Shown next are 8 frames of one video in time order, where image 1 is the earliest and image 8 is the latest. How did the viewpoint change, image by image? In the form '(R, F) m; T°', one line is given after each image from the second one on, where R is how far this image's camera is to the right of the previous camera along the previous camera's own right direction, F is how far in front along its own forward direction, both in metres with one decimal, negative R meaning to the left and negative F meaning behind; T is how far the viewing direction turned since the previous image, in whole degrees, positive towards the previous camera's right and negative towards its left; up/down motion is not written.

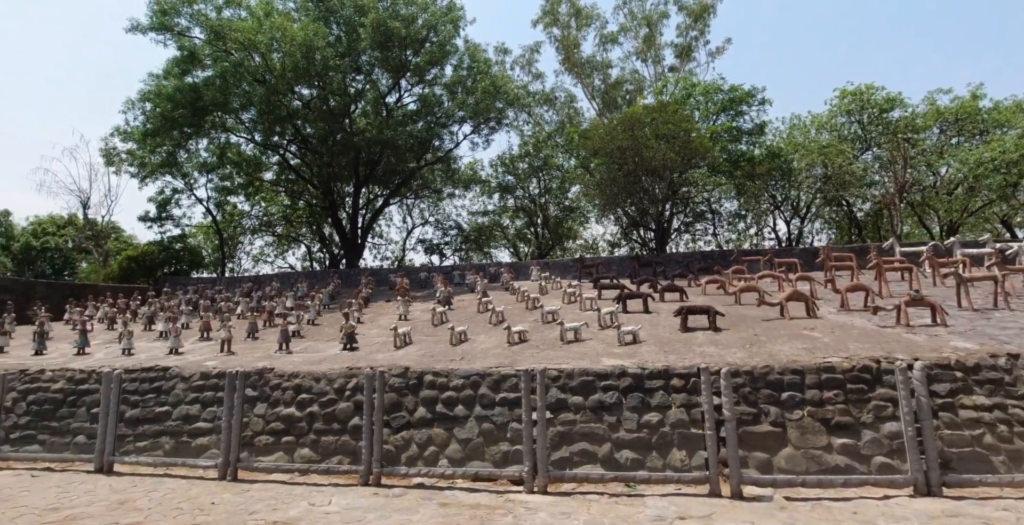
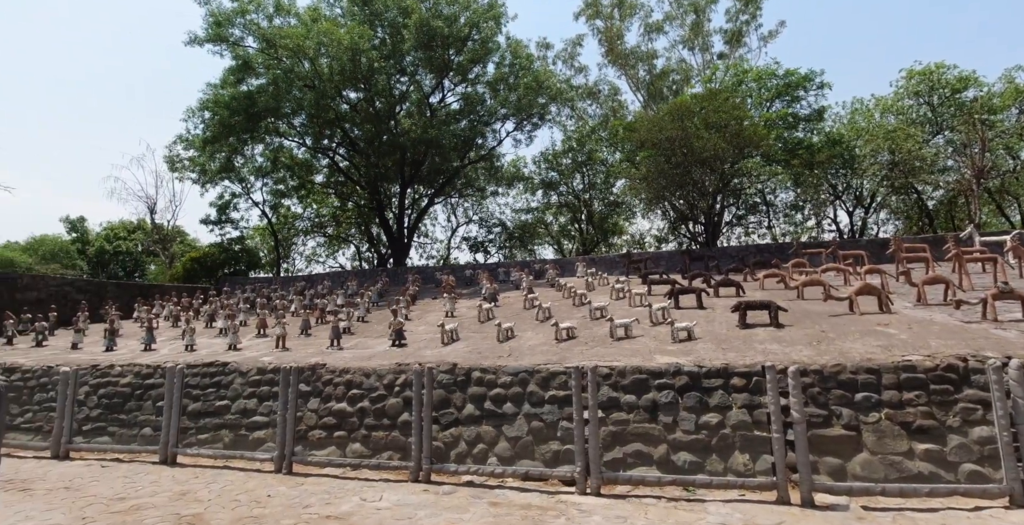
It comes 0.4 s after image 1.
(0.0, +0.1) m; -5°
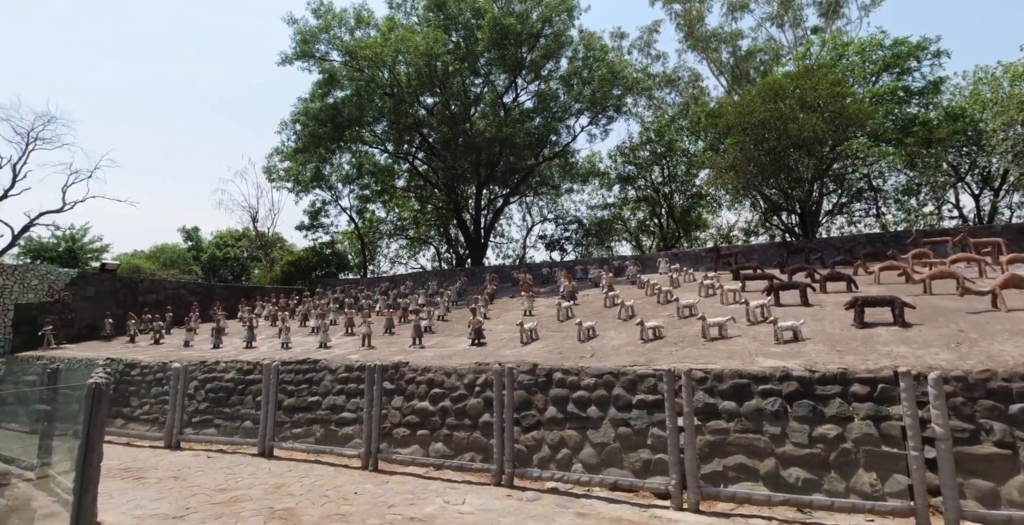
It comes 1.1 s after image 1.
(-0.1, +0.3) m; -8°
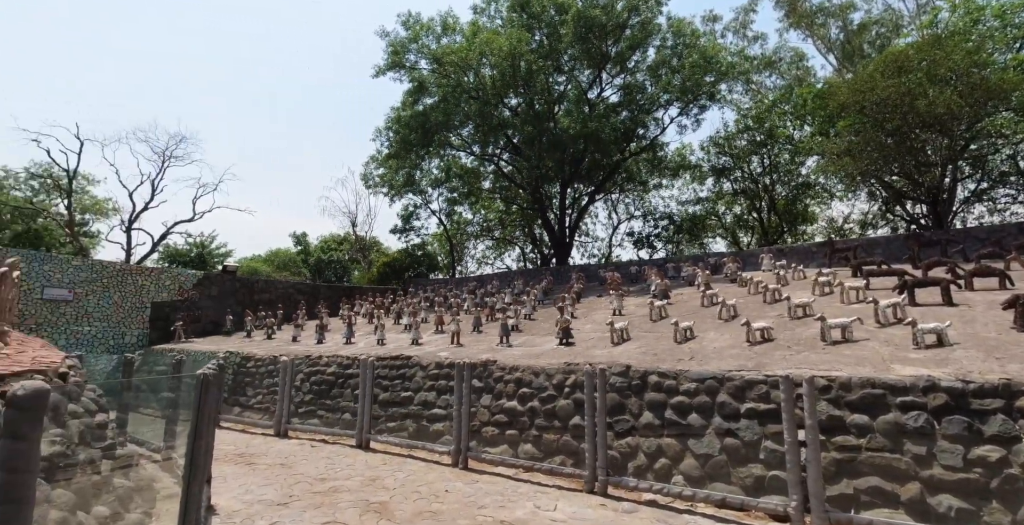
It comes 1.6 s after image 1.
(-0.1, +0.2) m; -9°
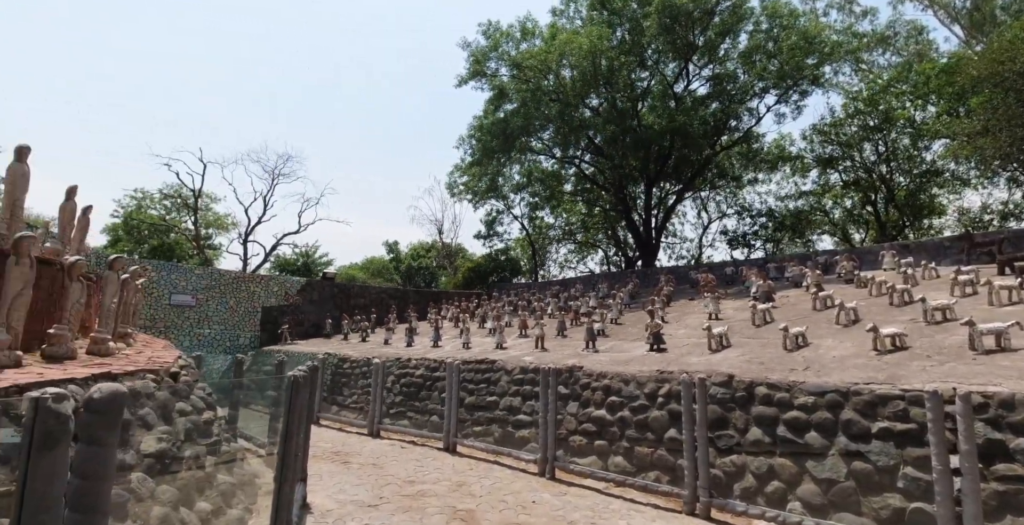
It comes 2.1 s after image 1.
(0.0, +0.3) m; -9°
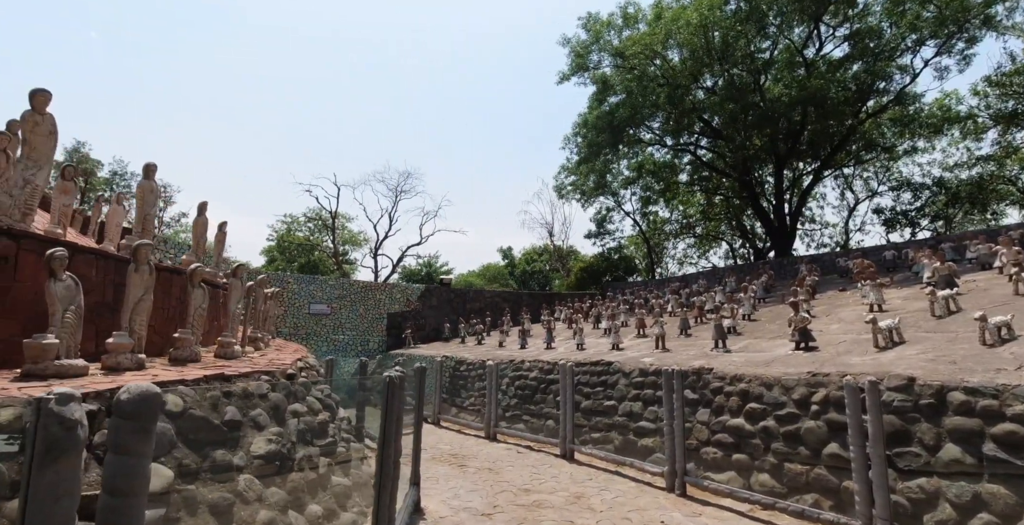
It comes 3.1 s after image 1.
(0.0, +0.5) m; -12°
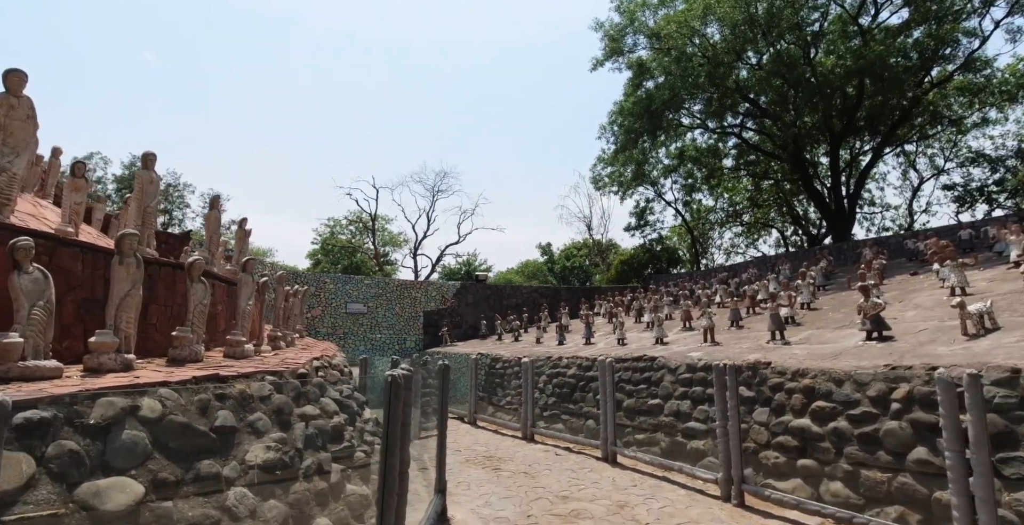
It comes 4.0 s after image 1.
(+0.1, +0.5) m; -4°
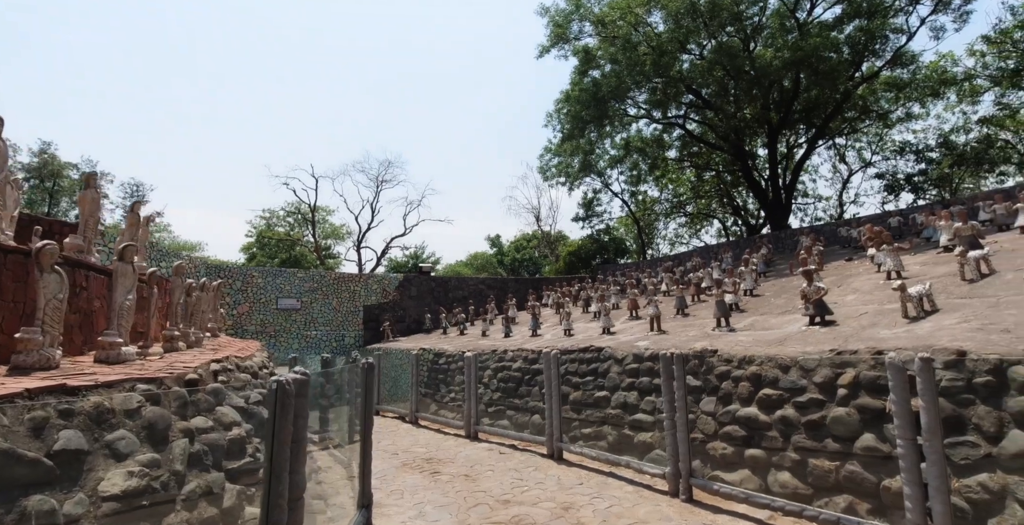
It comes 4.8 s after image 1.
(+0.2, +0.5) m; +5°
